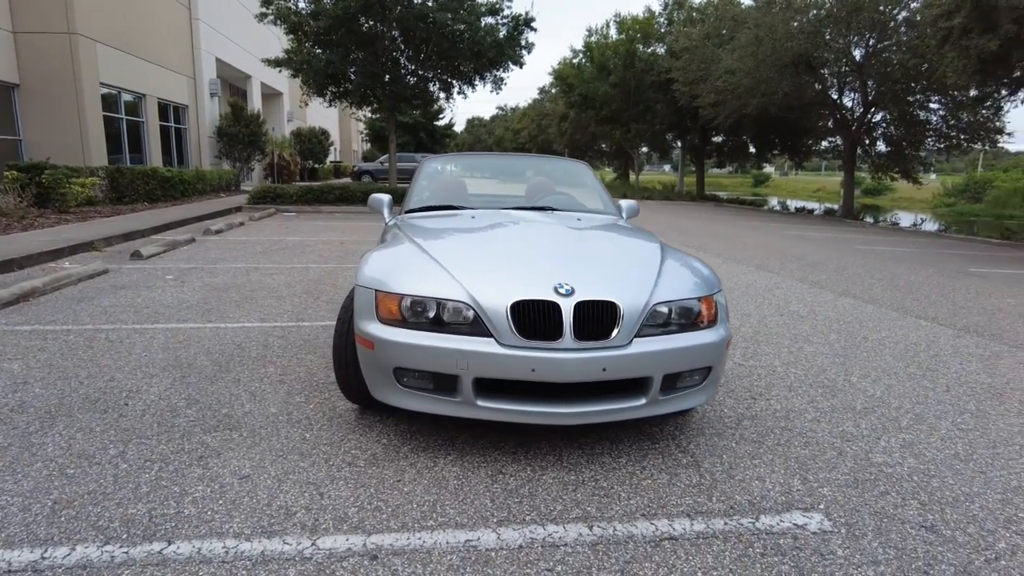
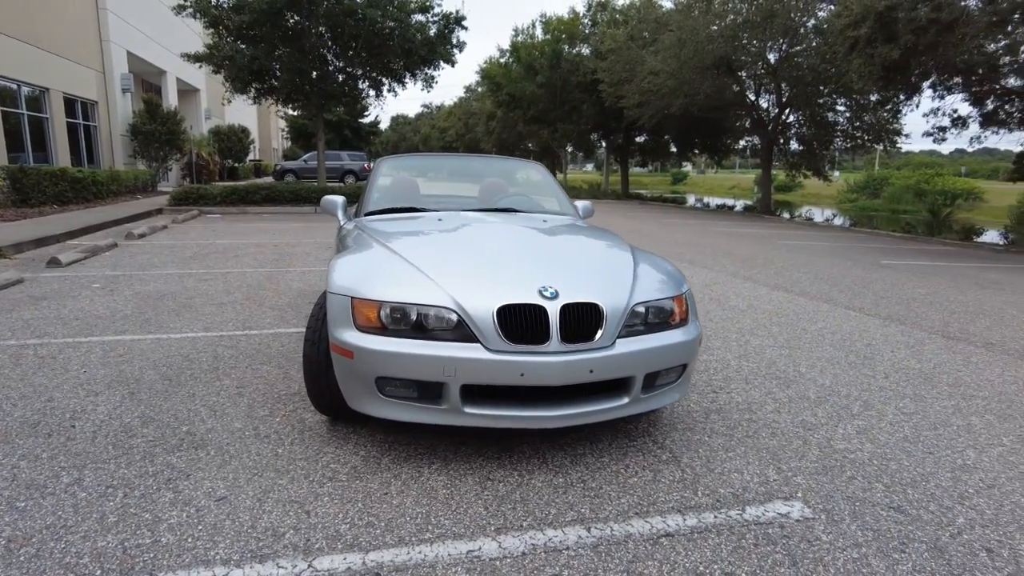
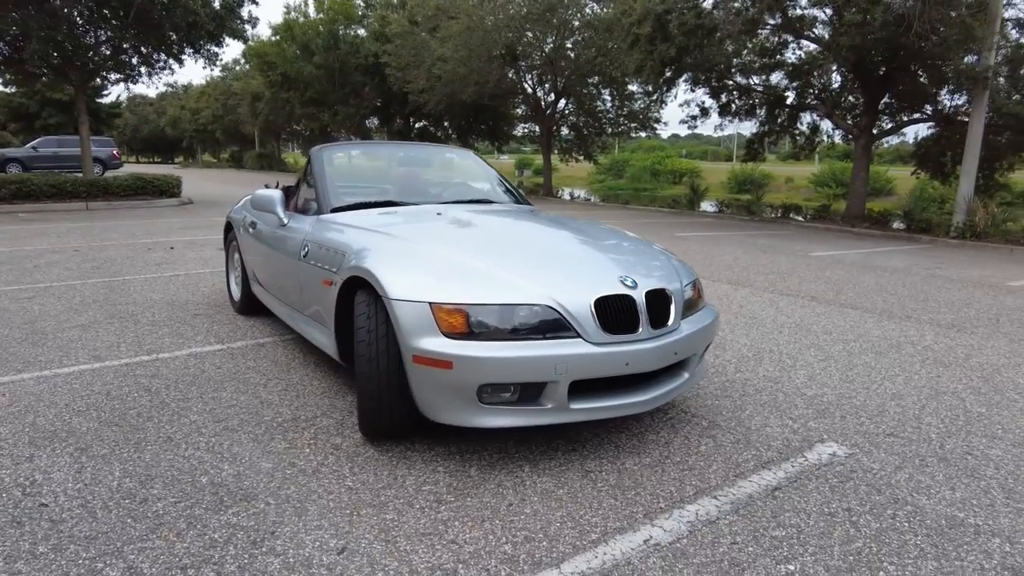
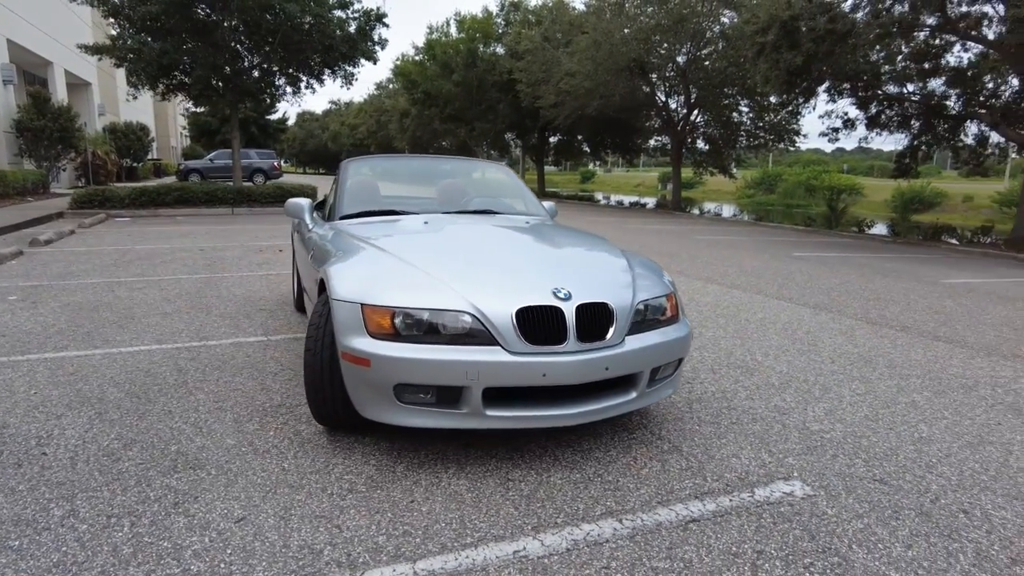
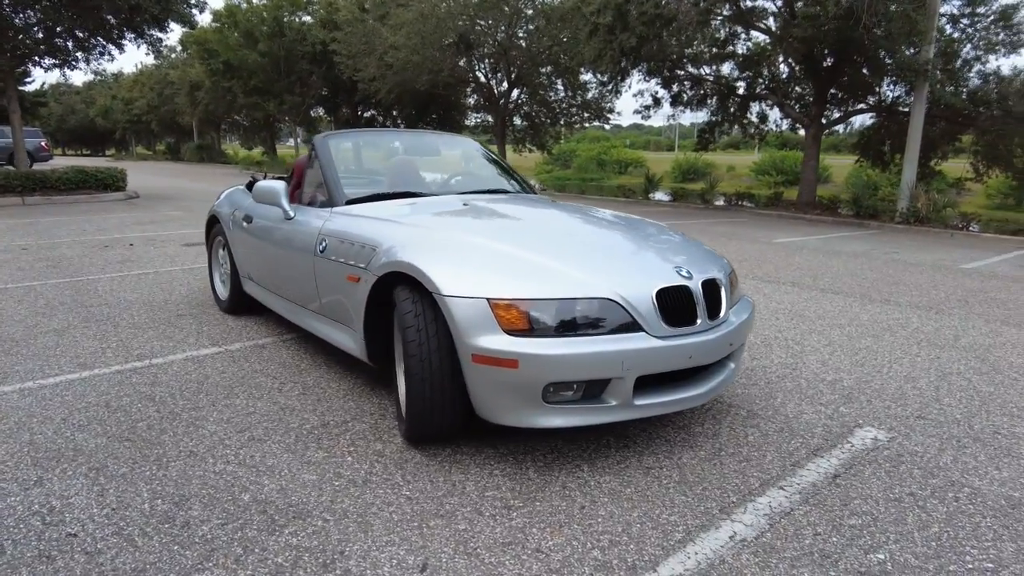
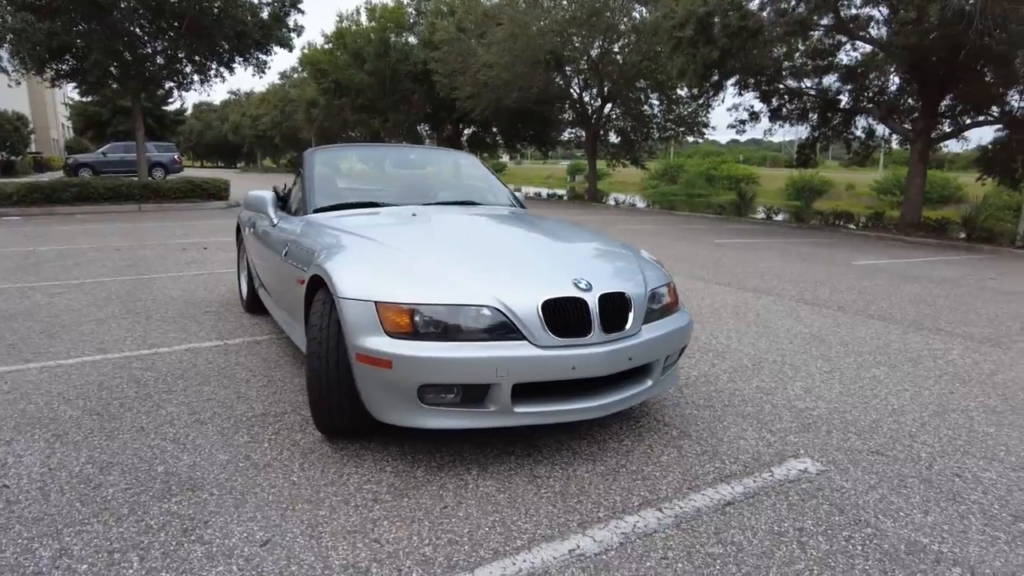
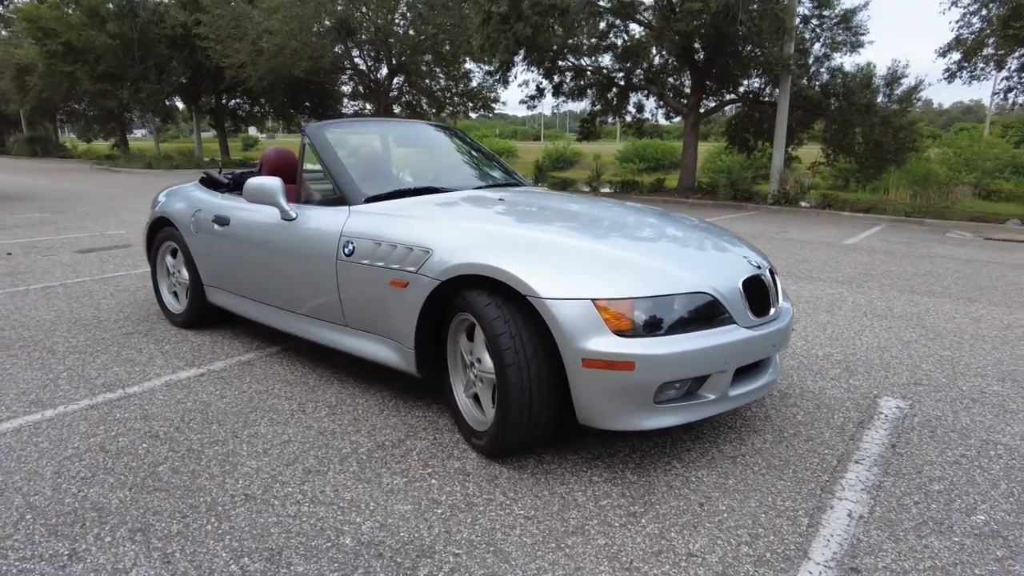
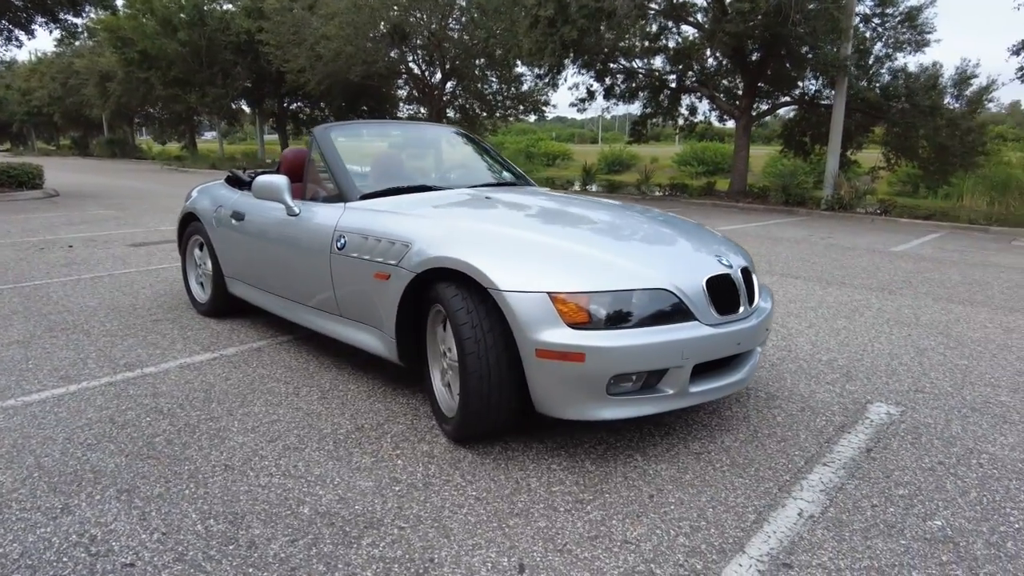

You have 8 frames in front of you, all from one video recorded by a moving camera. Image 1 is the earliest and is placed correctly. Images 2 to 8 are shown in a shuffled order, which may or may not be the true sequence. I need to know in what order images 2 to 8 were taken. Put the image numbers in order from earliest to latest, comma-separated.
2, 4, 6, 3, 5, 8, 7
